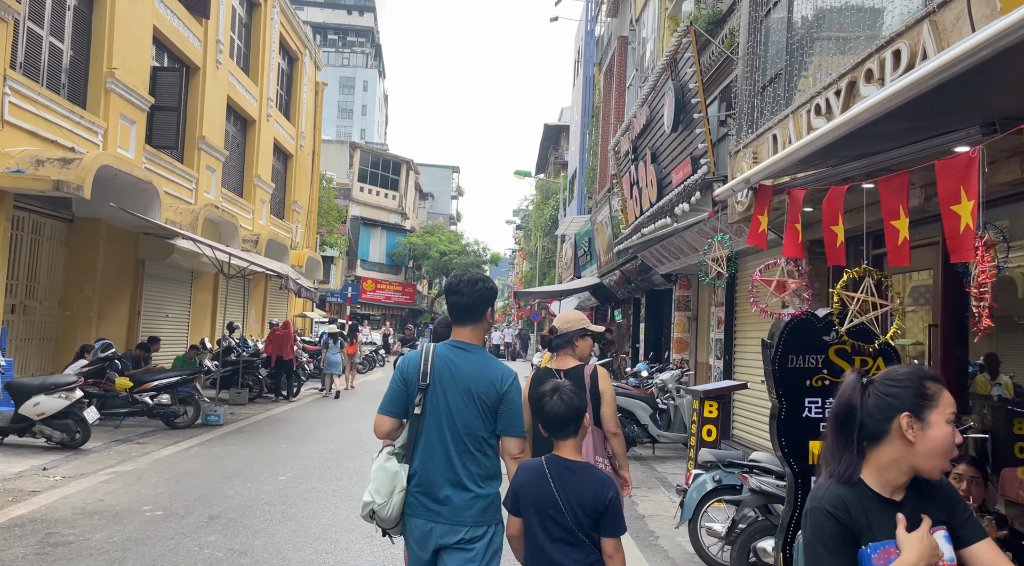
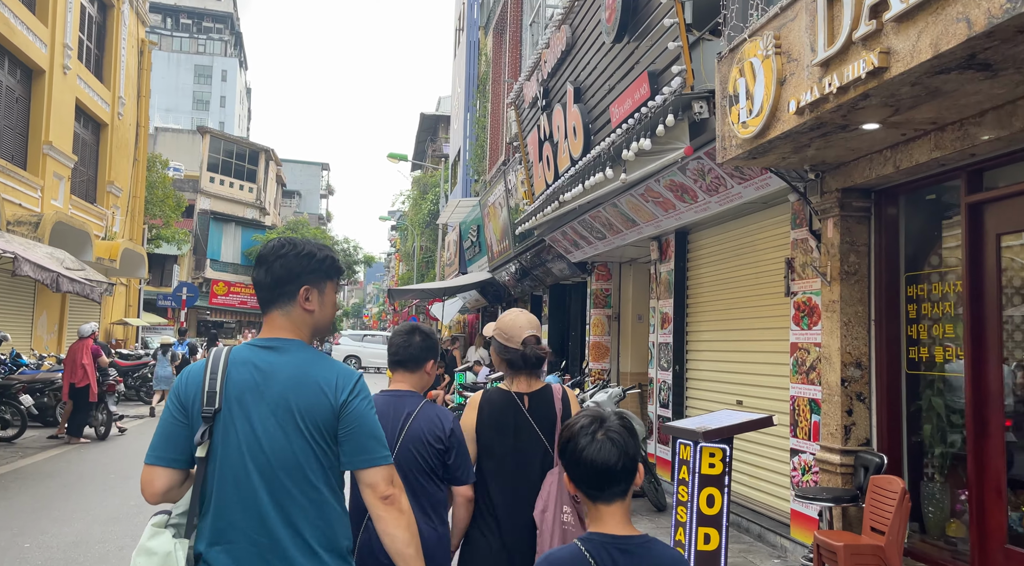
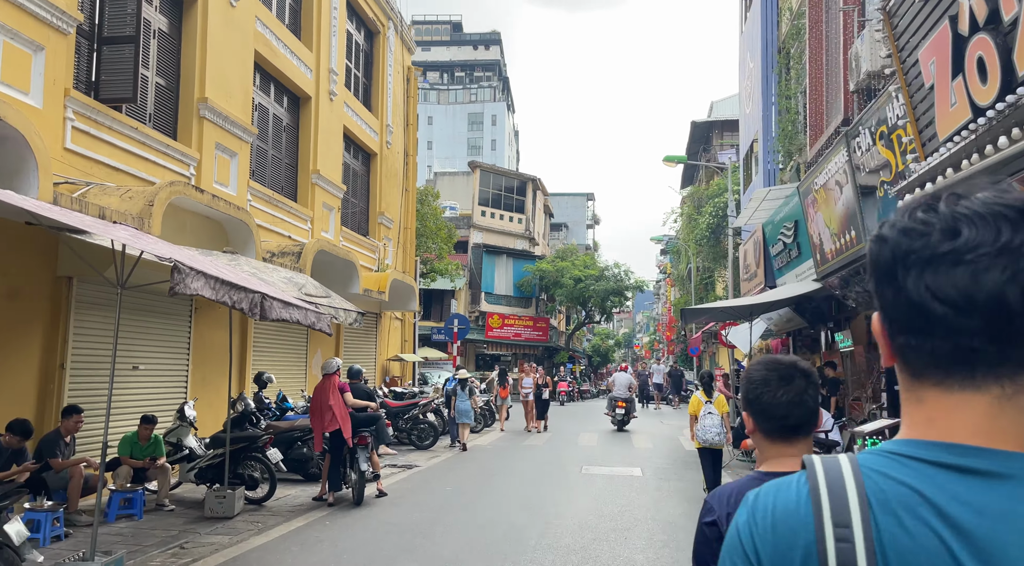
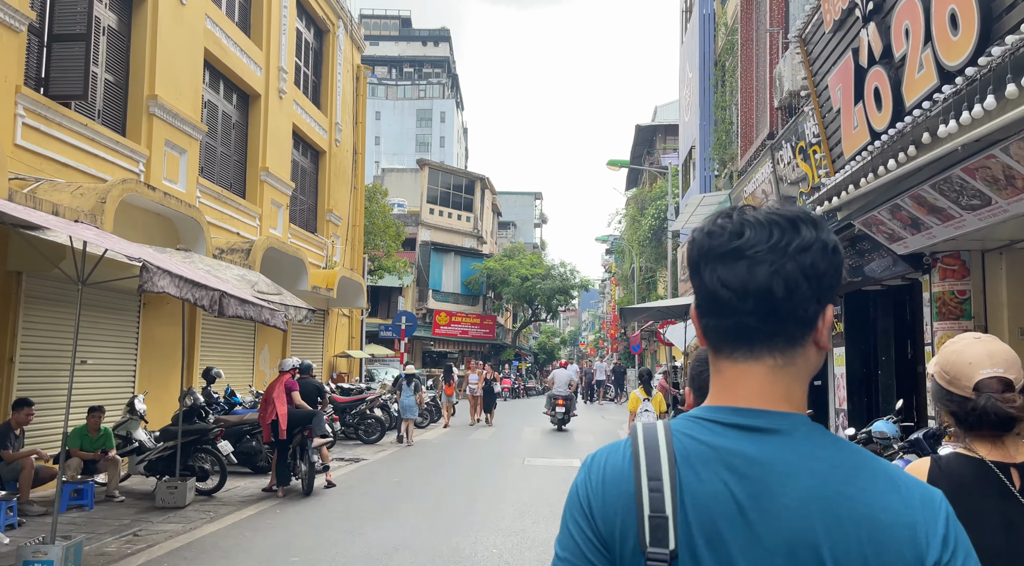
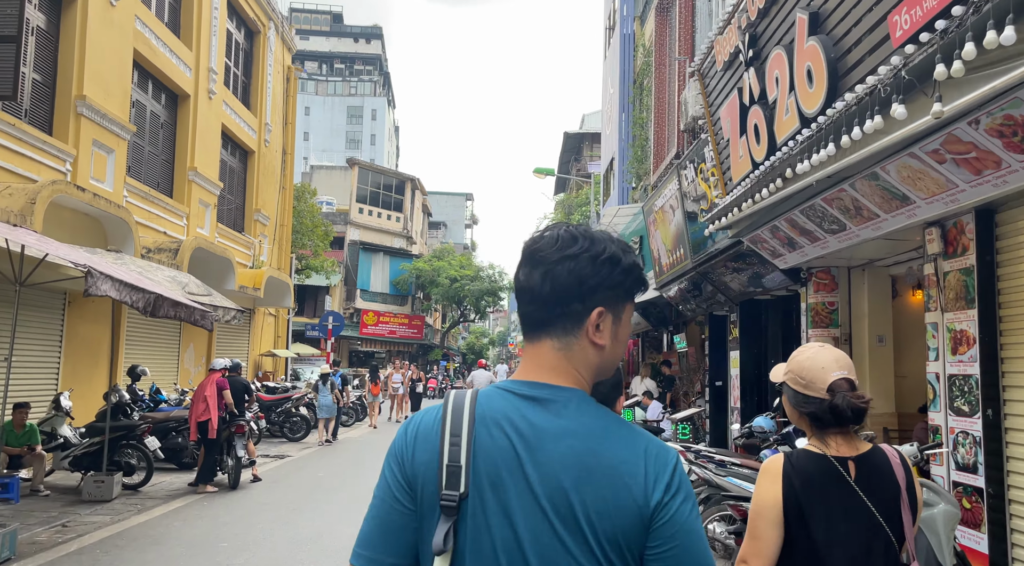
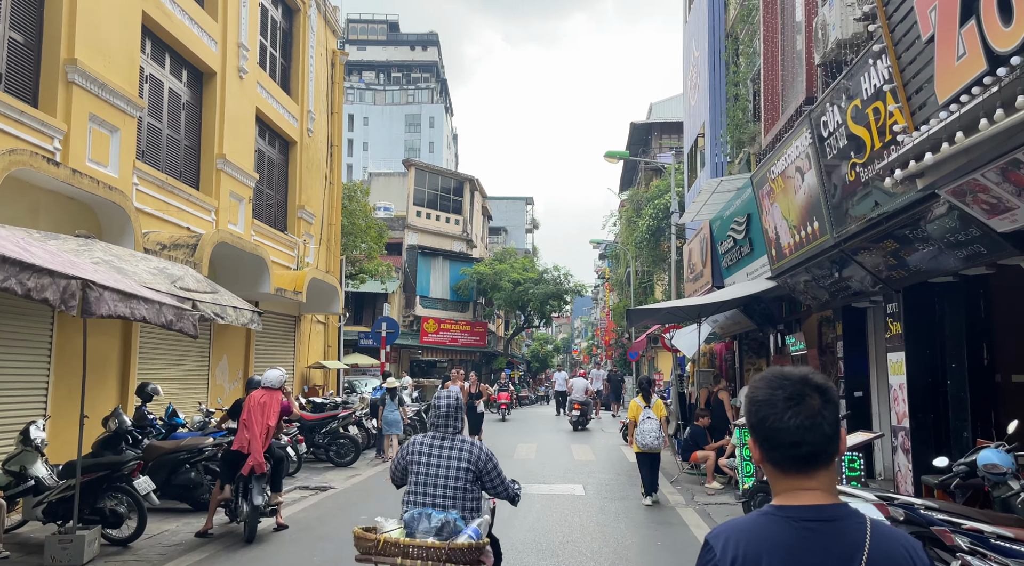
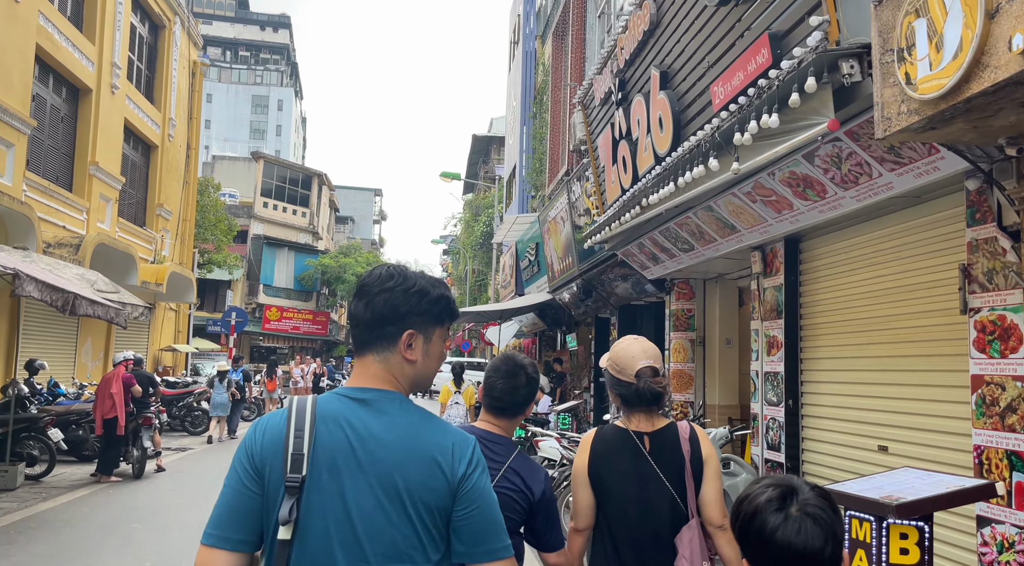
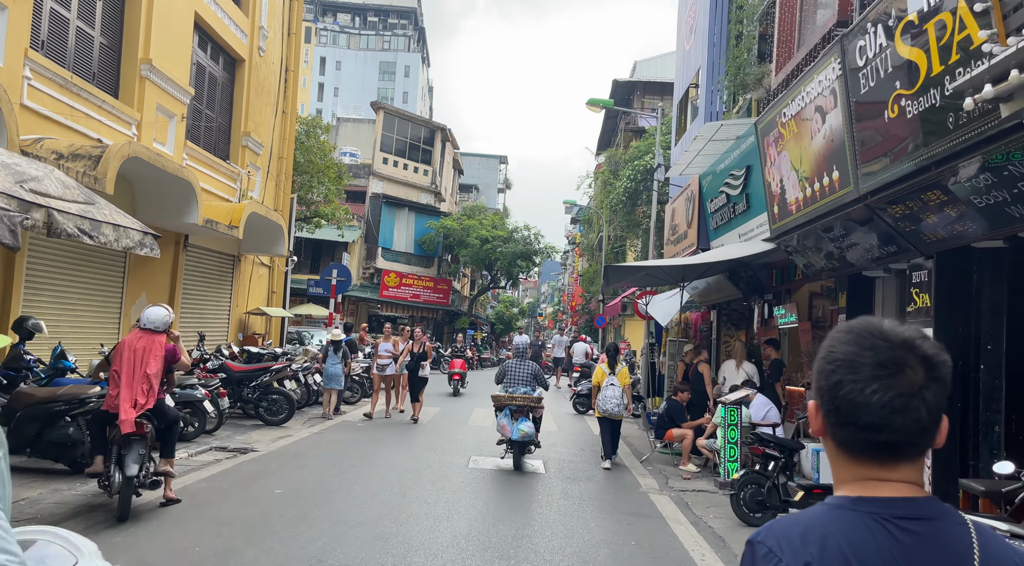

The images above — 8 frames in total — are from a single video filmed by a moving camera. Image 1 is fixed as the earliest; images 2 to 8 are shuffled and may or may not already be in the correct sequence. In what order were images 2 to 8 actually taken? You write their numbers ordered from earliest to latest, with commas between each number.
2, 7, 5, 4, 3, 6, 8
